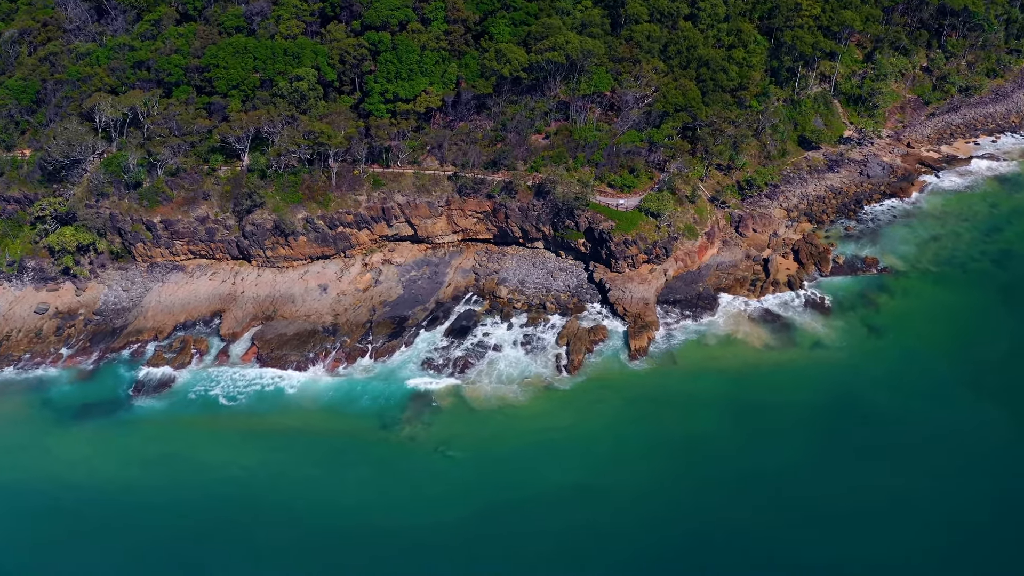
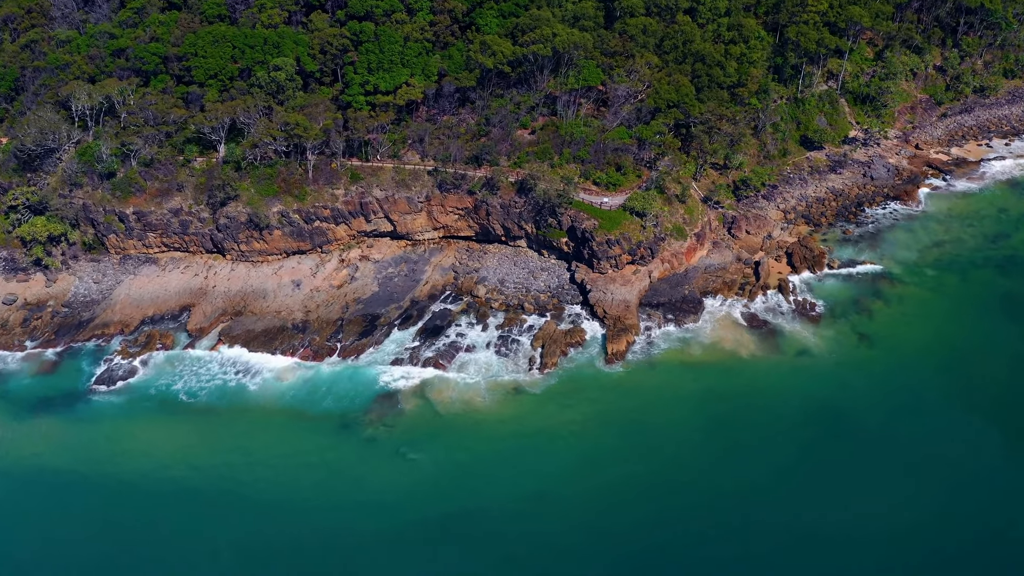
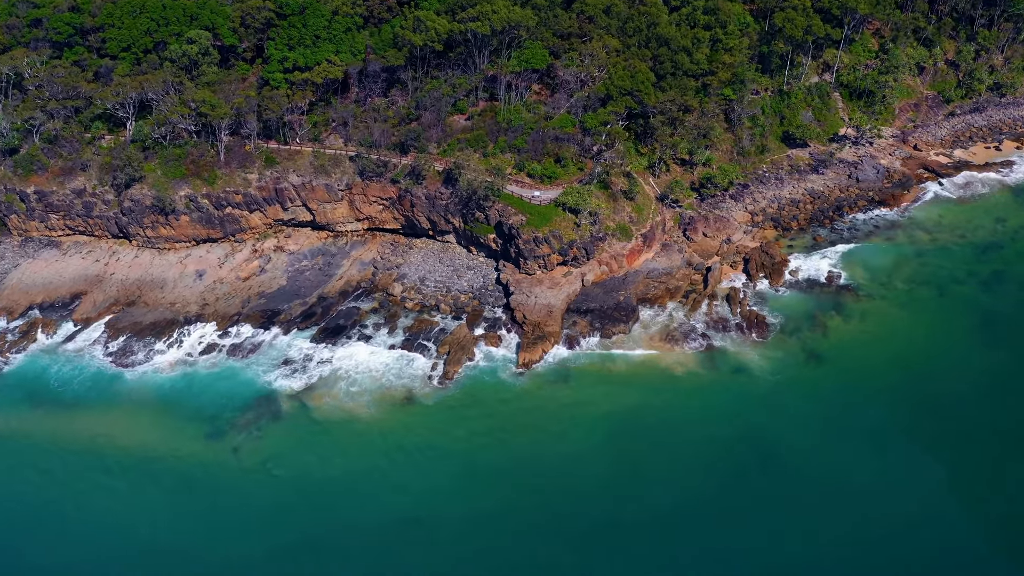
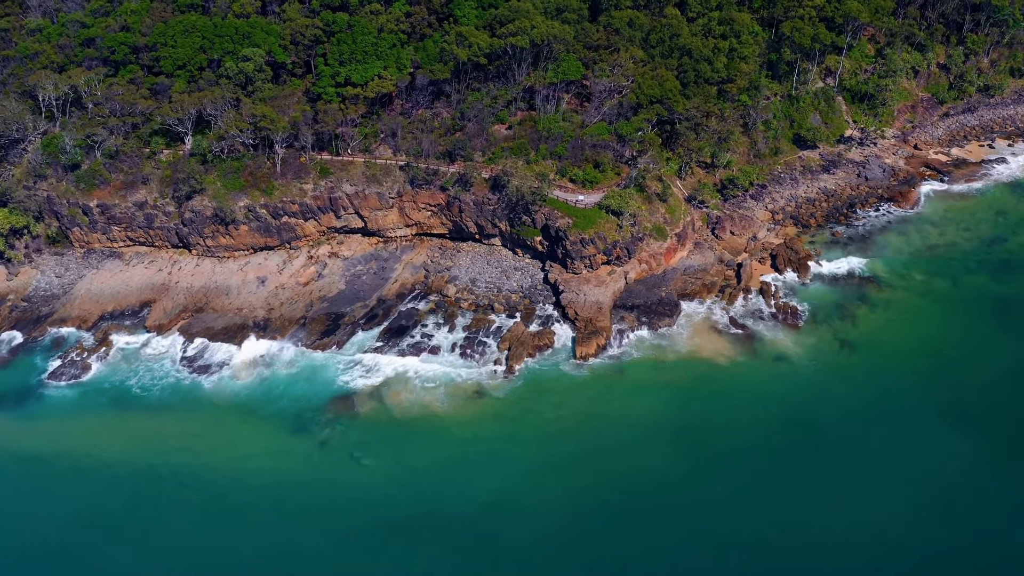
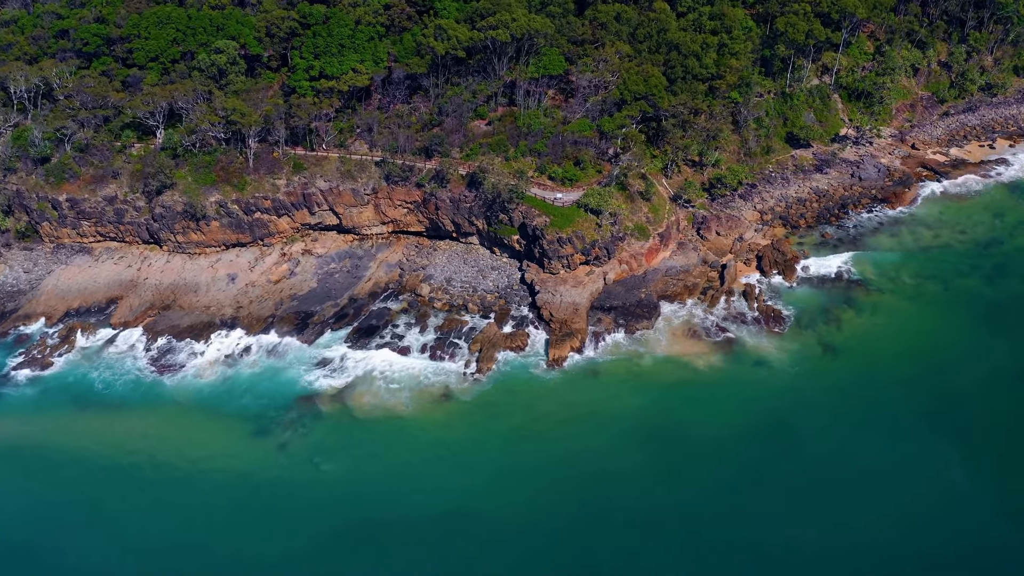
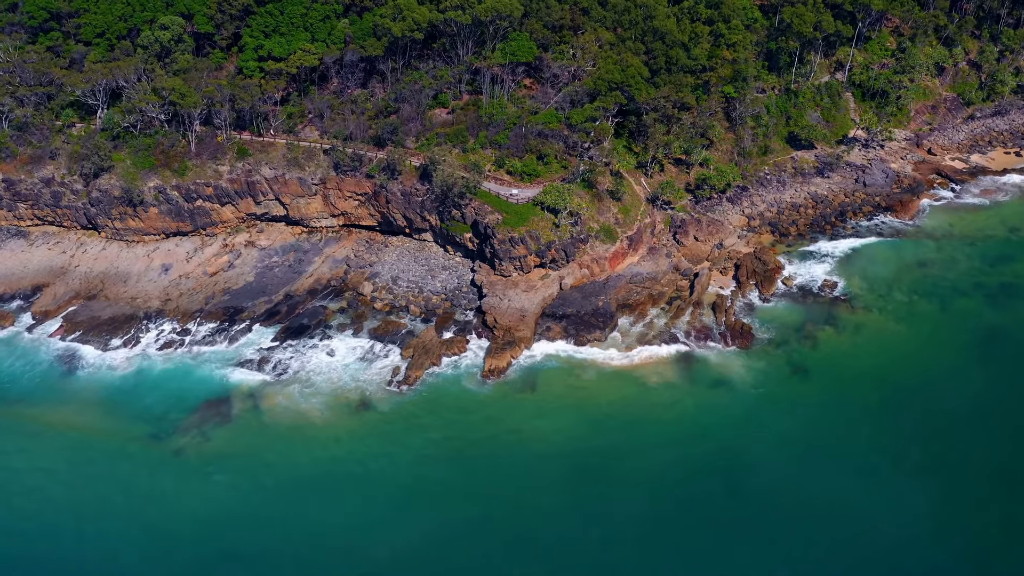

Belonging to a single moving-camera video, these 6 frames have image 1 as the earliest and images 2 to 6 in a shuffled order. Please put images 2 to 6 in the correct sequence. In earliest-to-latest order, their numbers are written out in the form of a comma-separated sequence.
2, 4, 5, 3, 6
